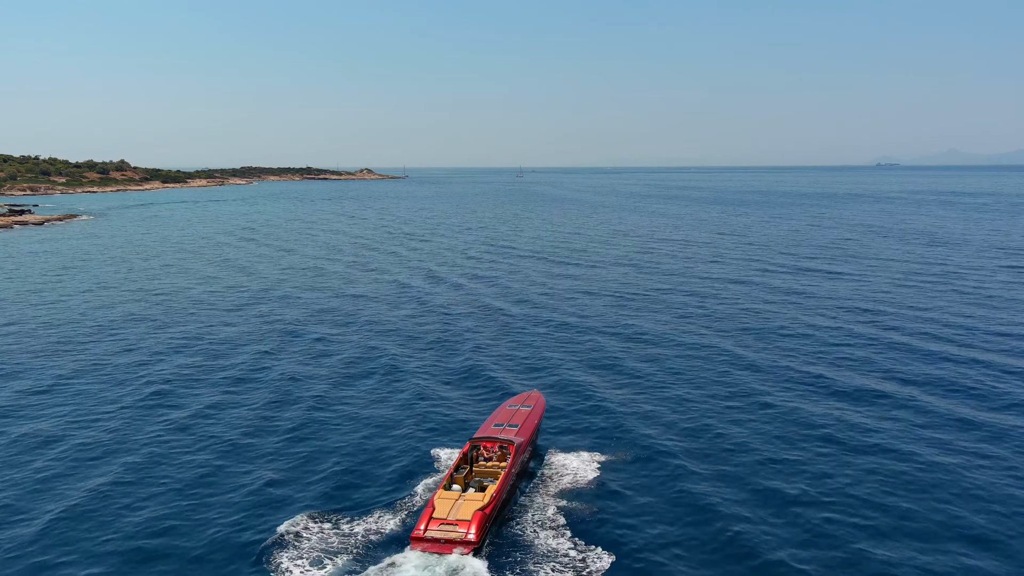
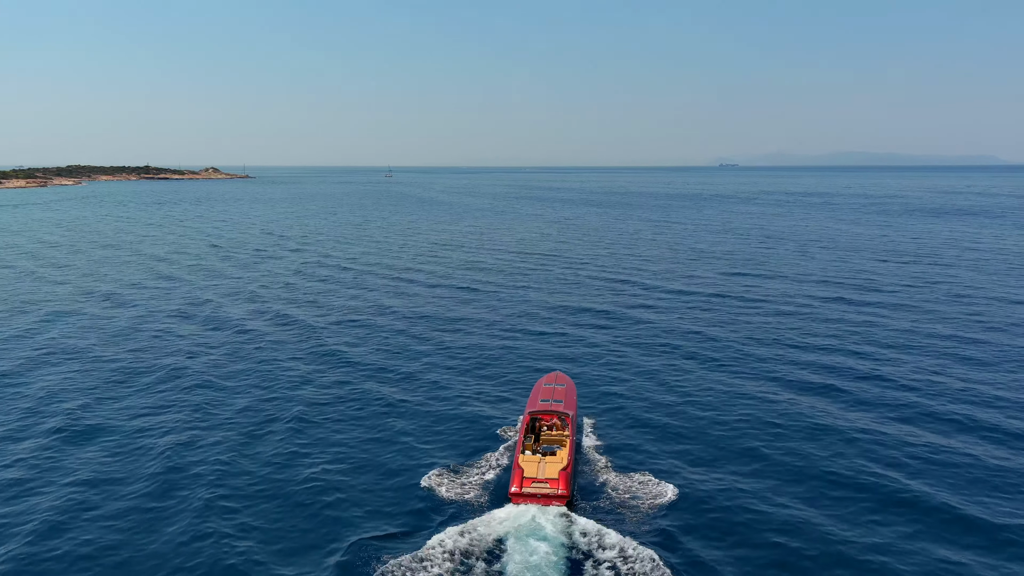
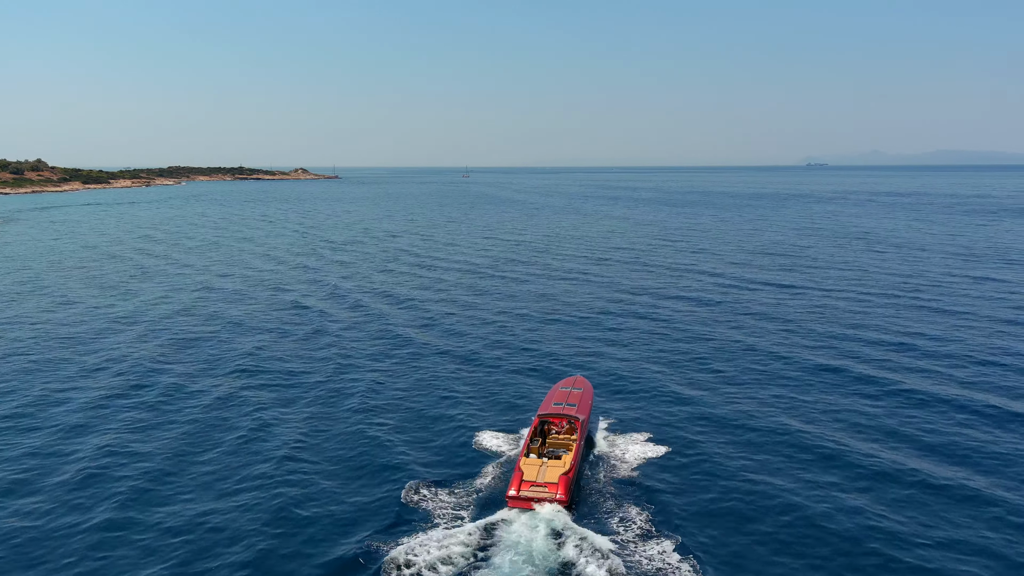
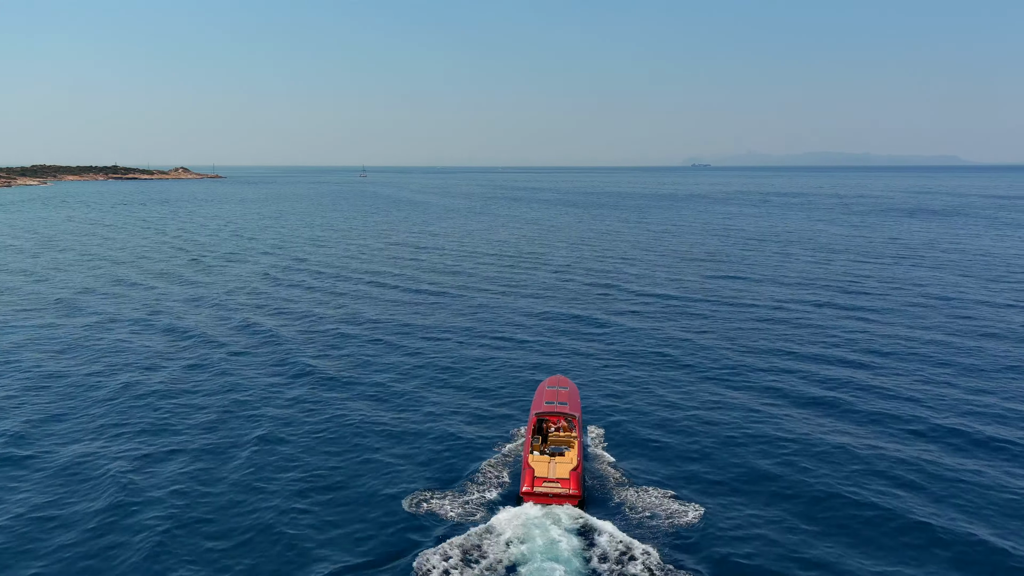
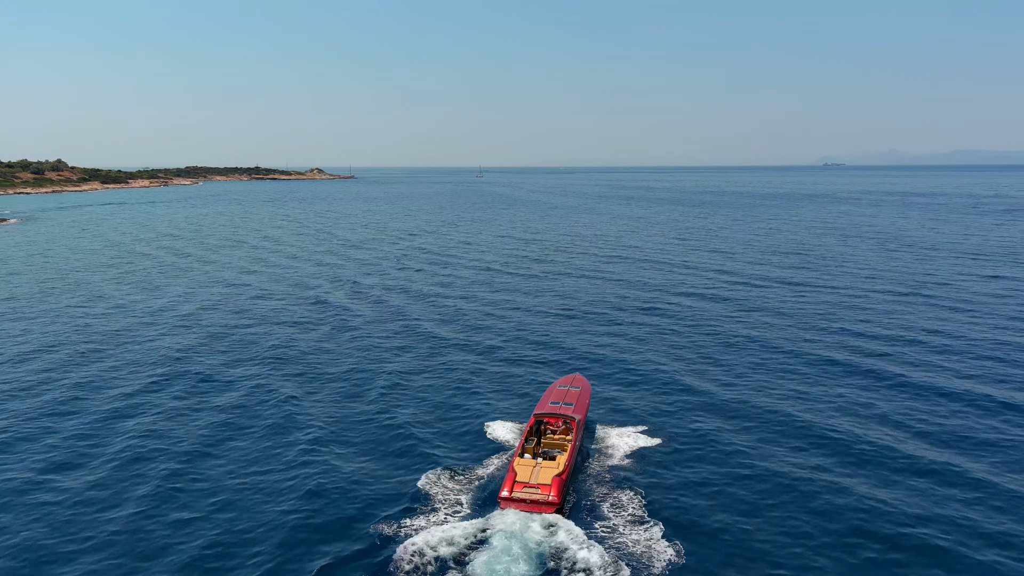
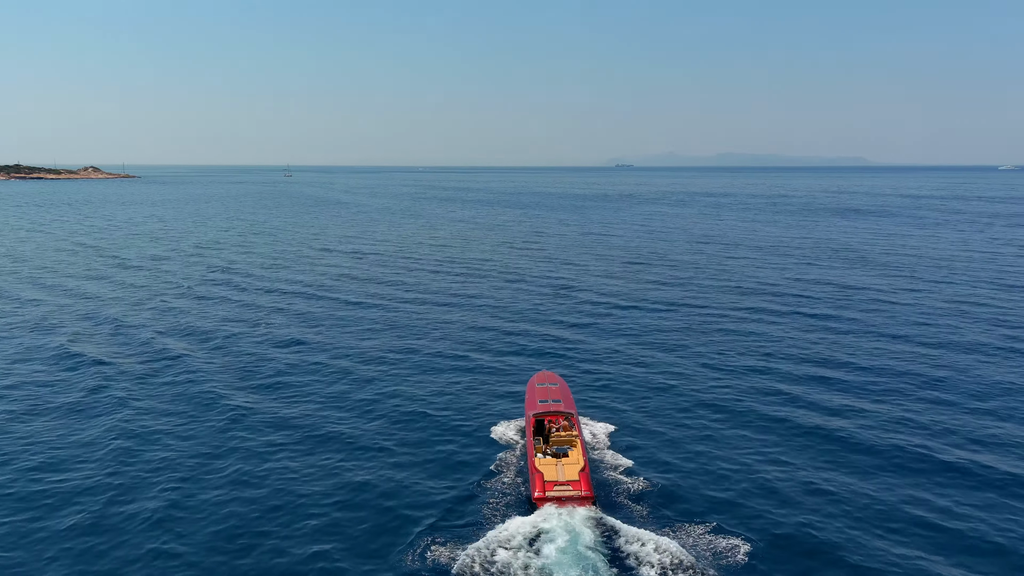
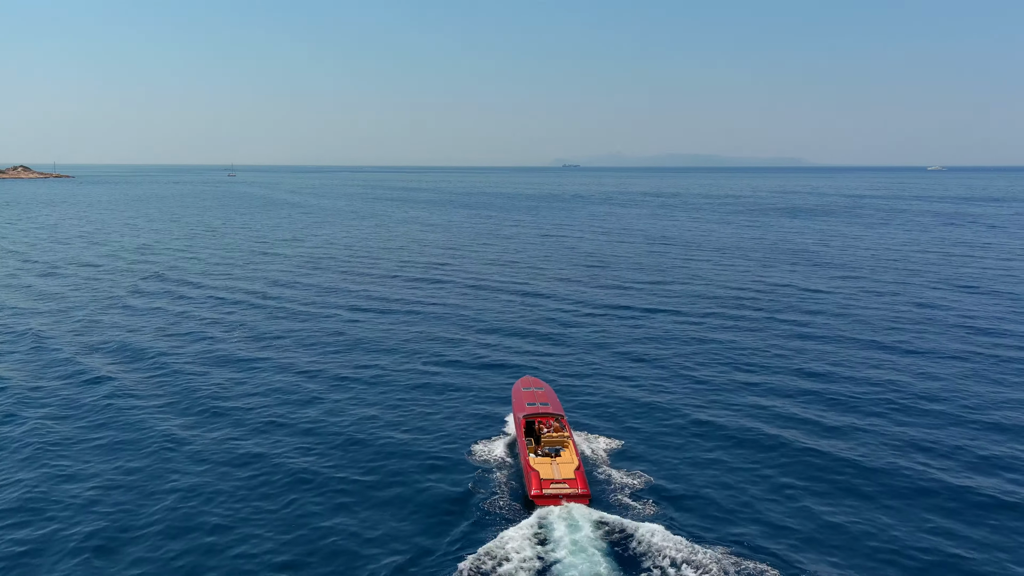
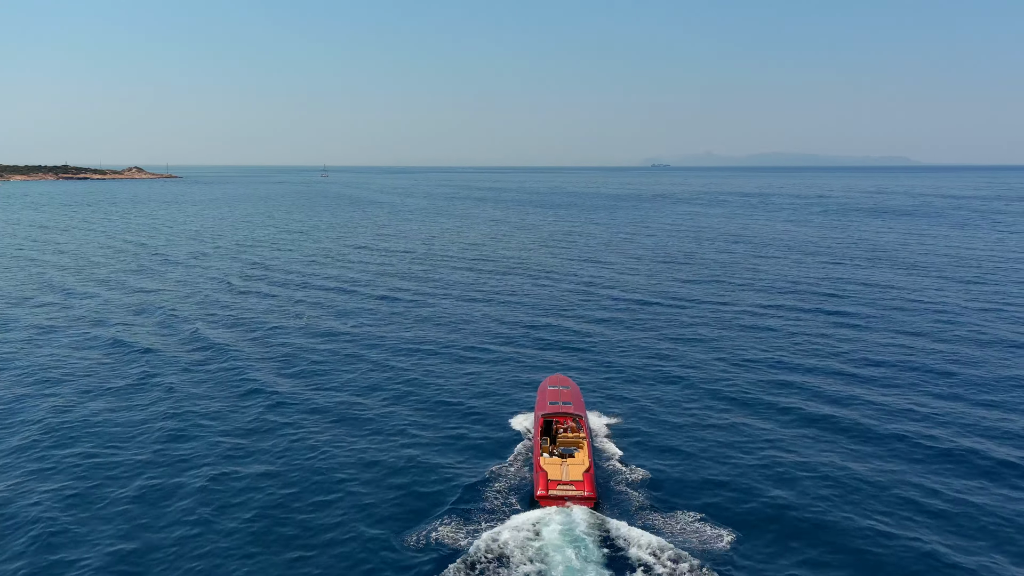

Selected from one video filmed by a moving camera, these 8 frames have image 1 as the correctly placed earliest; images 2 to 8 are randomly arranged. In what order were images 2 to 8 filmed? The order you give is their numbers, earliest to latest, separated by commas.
5, 3, 2, 4, 8, 6, 7
